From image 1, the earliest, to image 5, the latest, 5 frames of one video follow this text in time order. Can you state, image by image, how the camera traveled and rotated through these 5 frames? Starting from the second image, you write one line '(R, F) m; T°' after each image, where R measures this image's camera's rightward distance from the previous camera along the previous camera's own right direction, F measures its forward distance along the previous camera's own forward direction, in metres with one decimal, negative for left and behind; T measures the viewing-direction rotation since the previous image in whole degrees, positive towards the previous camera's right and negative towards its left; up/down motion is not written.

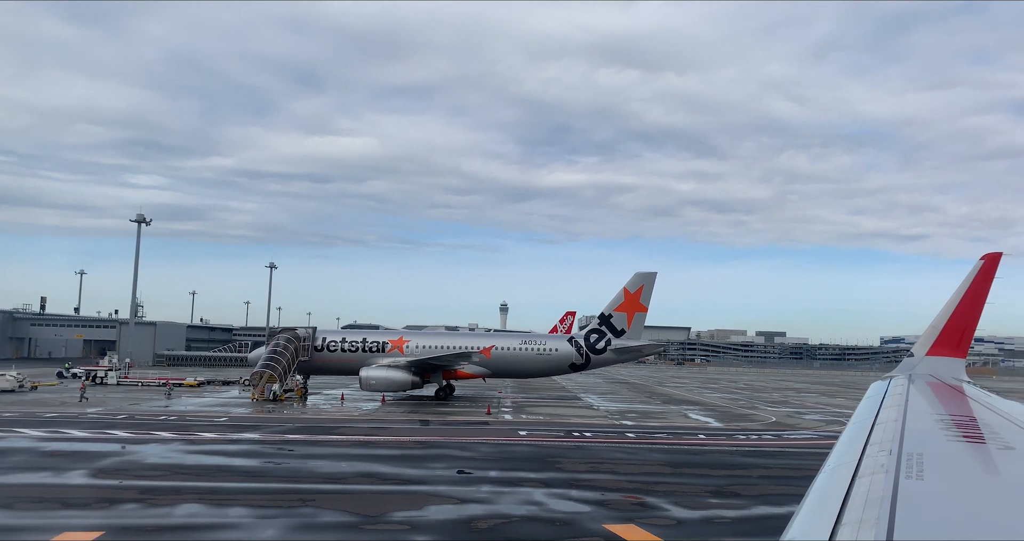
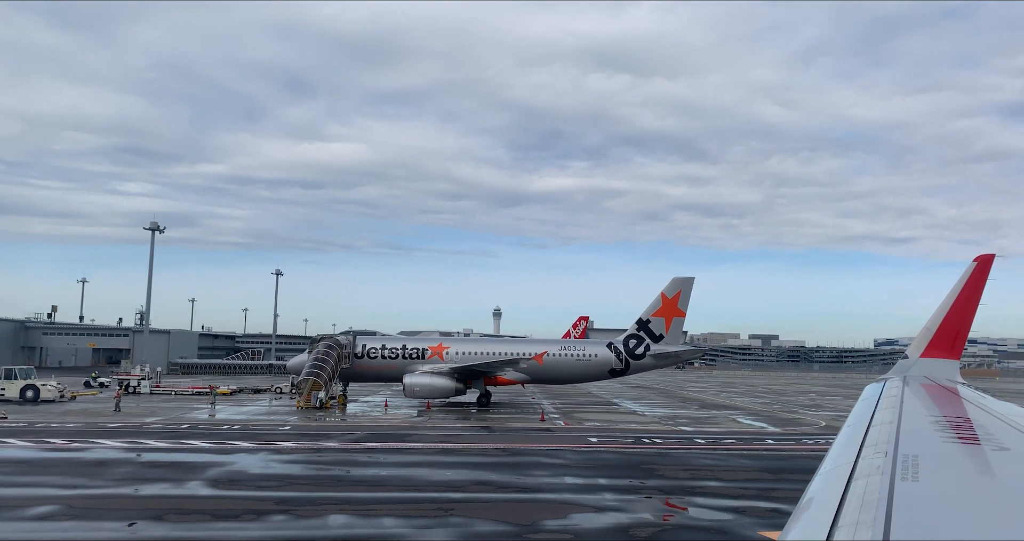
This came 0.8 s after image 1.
(-2.7, 0.0) m; 0°
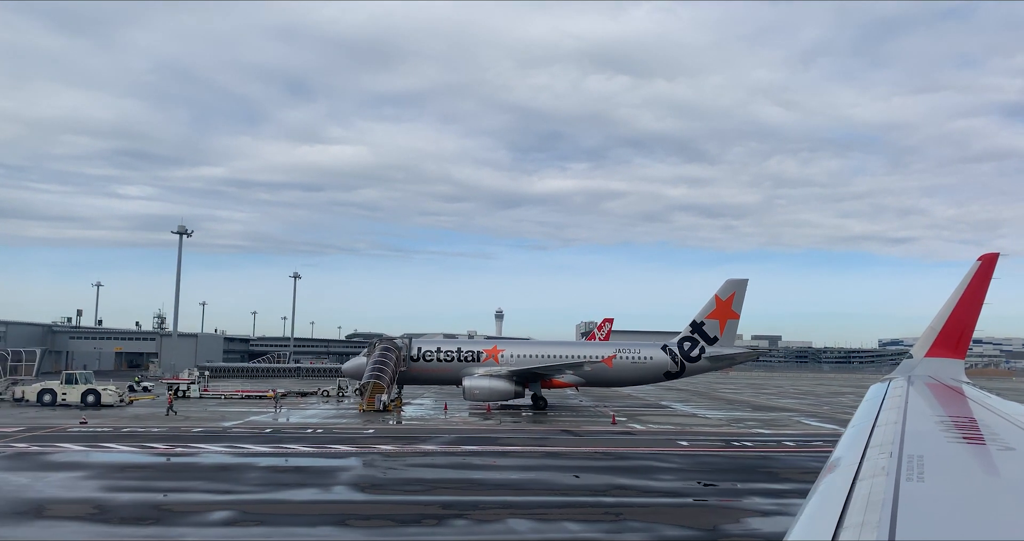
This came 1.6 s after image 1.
(-3.1, 0.0) m; 0°
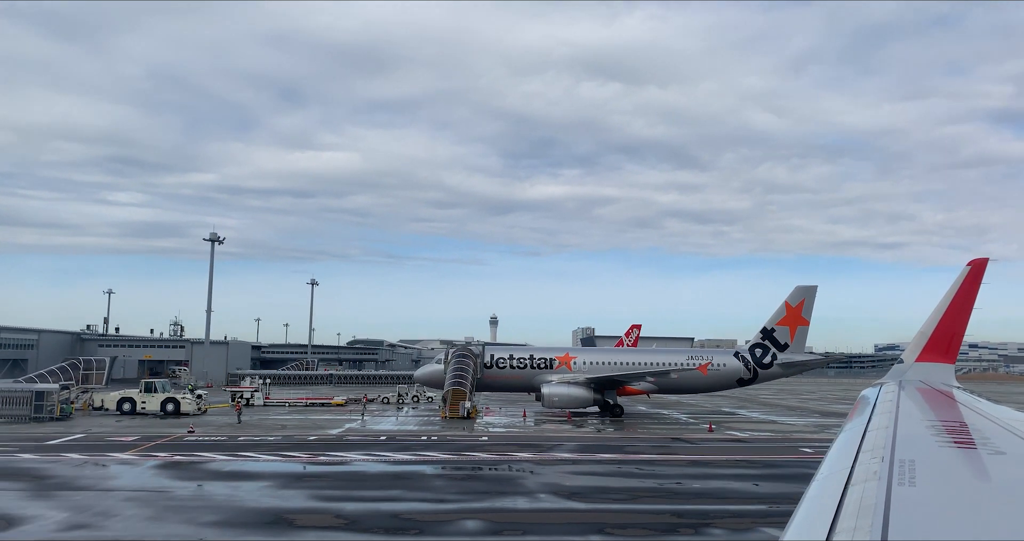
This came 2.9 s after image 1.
(-4.6, -0.1) m; 0°
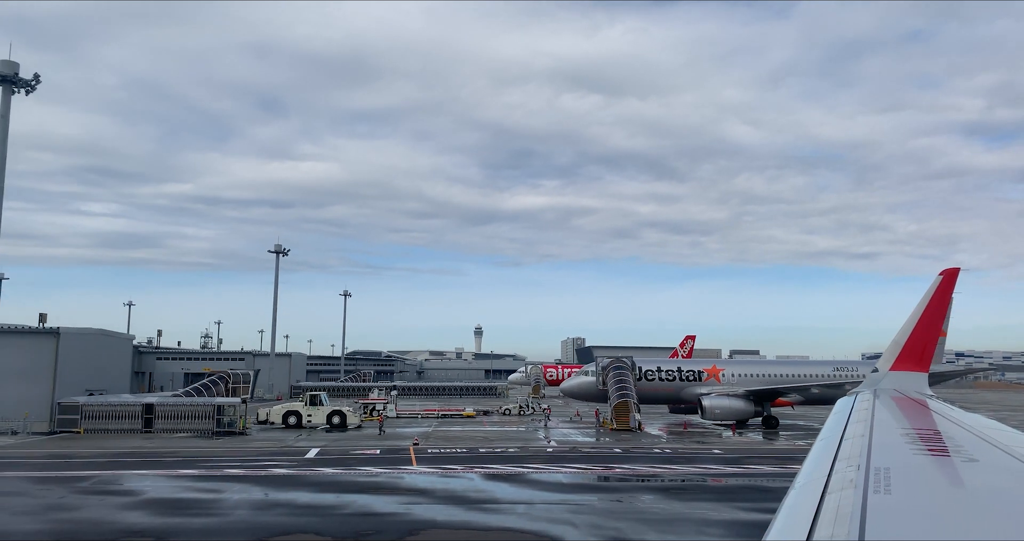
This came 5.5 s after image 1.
(-9.9, -0.5) m; +1°
